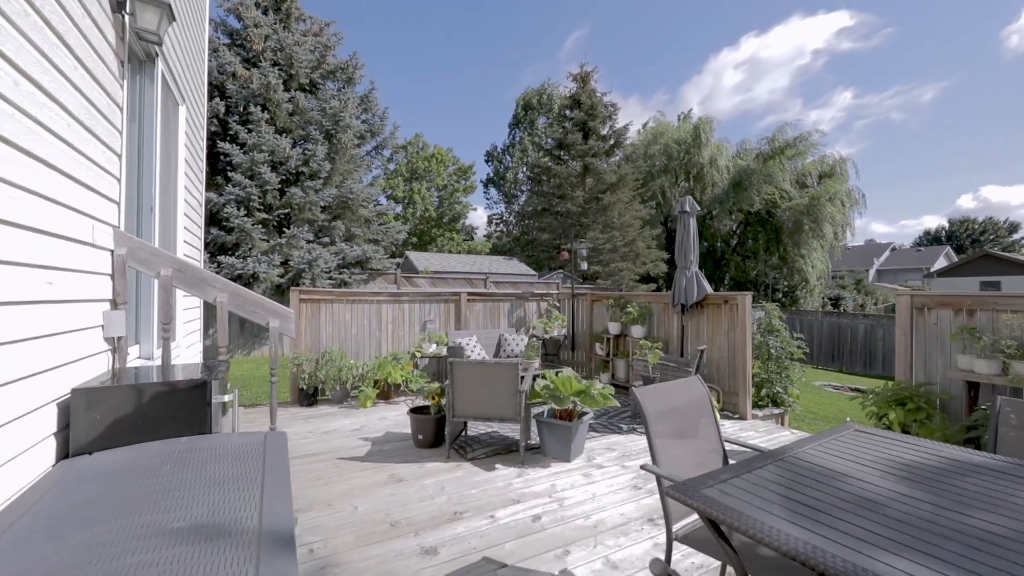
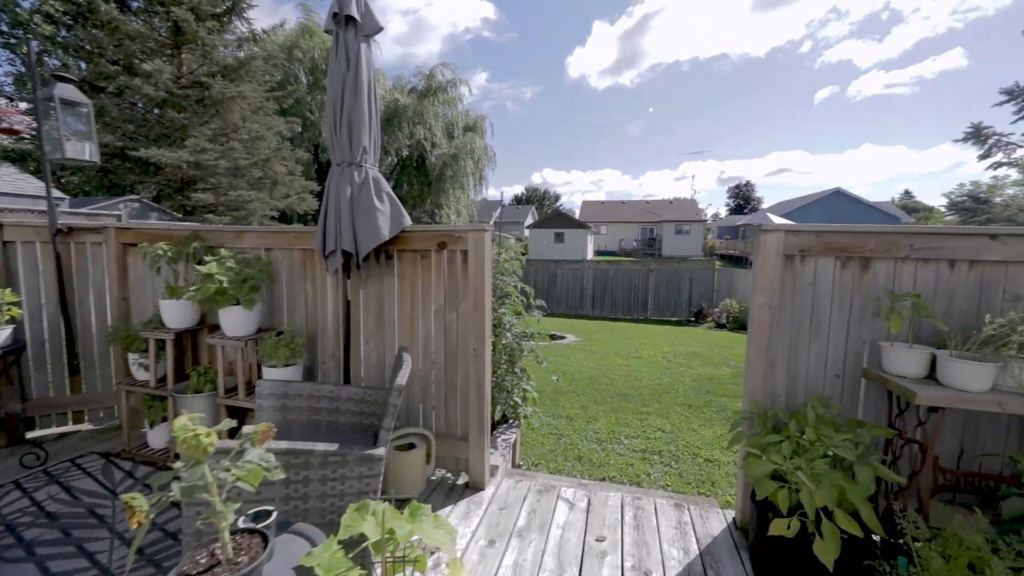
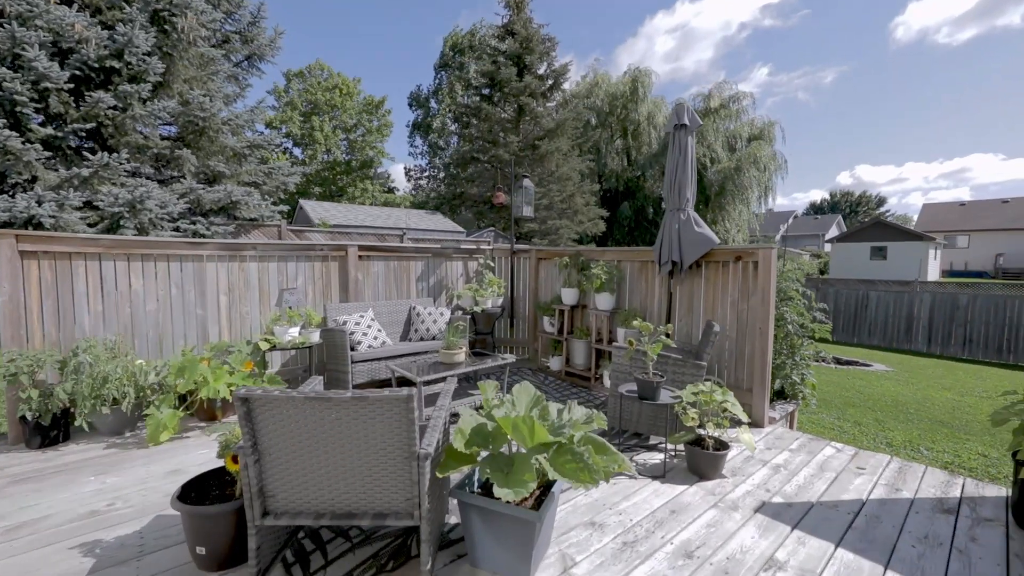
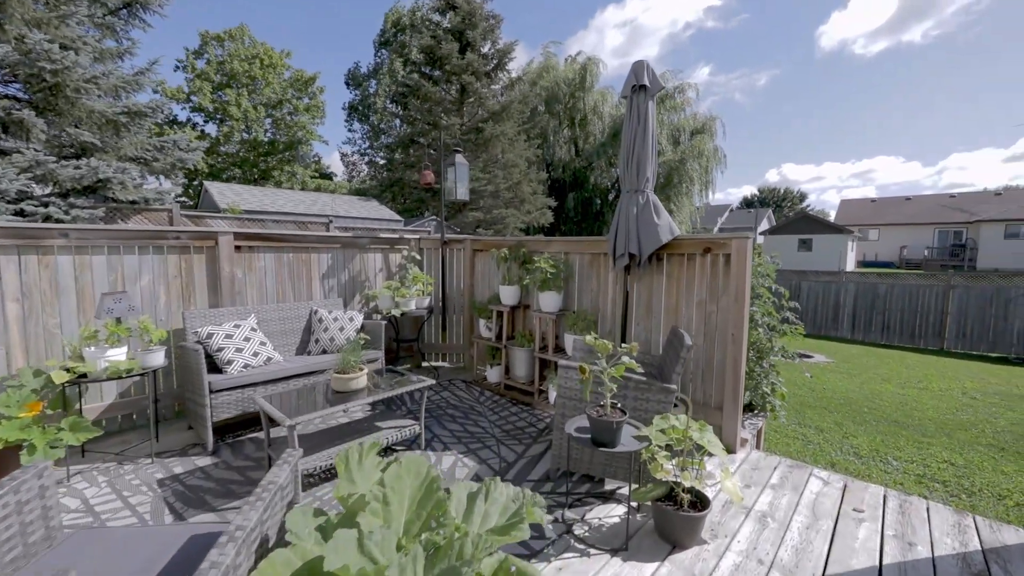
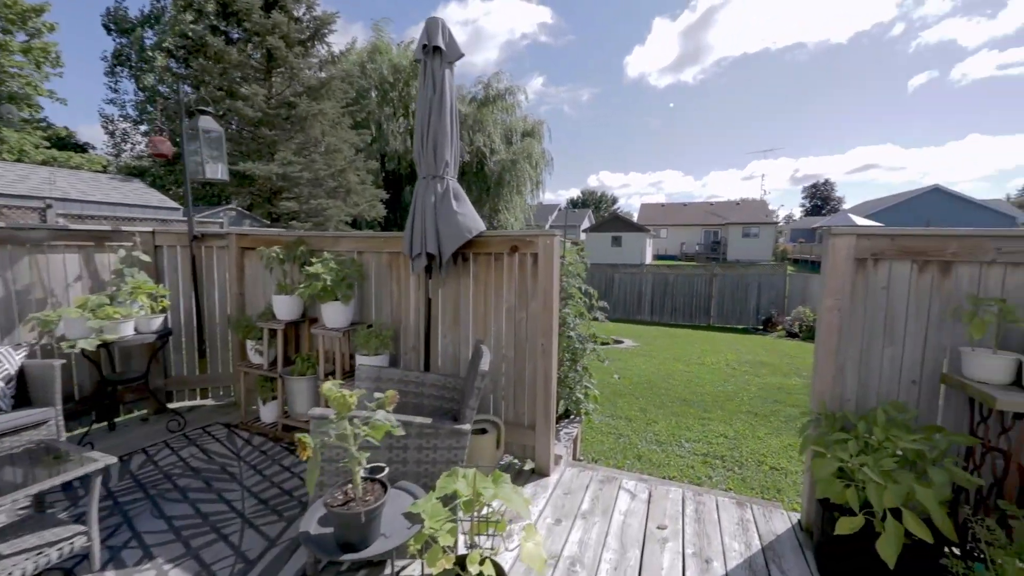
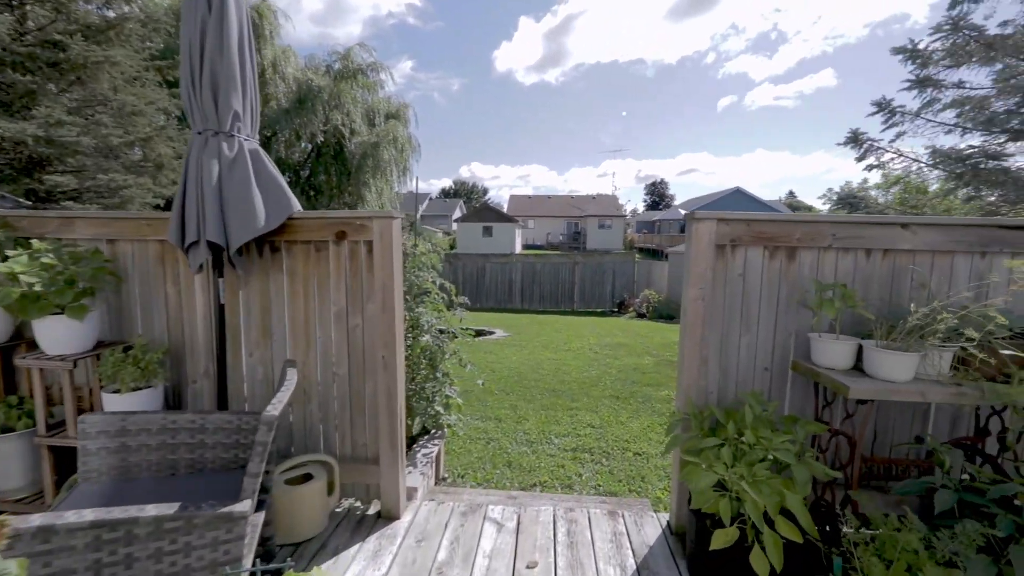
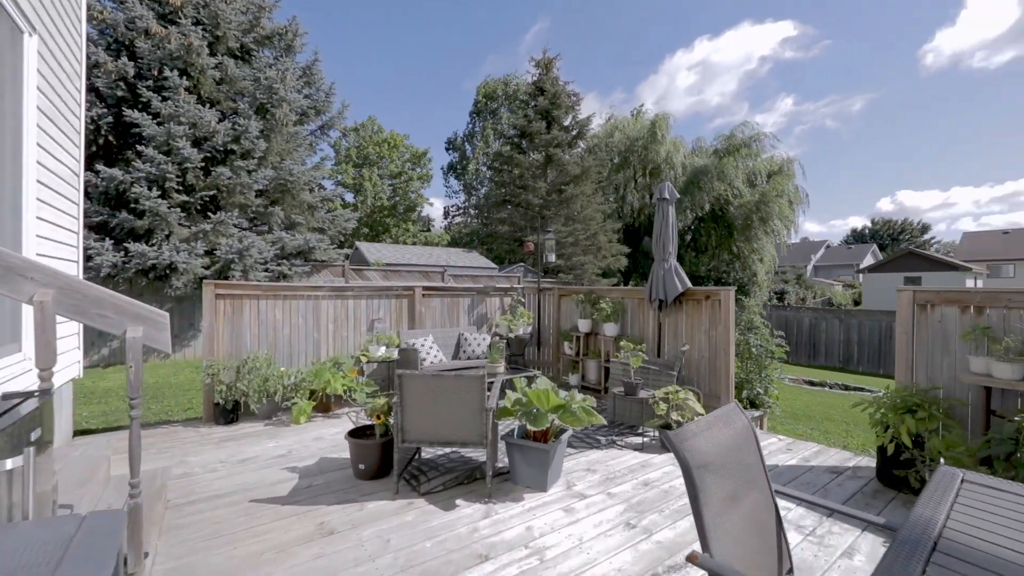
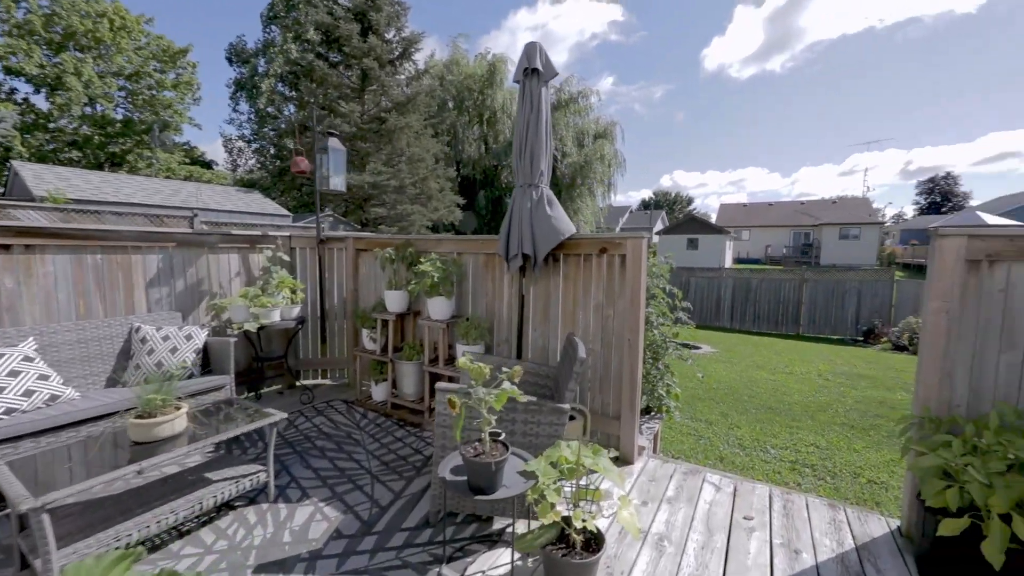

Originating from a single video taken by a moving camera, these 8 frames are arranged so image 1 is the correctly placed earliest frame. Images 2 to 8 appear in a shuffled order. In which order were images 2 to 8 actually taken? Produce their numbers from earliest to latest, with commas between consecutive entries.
7, 3, 4, 8, 5, 2, 6
